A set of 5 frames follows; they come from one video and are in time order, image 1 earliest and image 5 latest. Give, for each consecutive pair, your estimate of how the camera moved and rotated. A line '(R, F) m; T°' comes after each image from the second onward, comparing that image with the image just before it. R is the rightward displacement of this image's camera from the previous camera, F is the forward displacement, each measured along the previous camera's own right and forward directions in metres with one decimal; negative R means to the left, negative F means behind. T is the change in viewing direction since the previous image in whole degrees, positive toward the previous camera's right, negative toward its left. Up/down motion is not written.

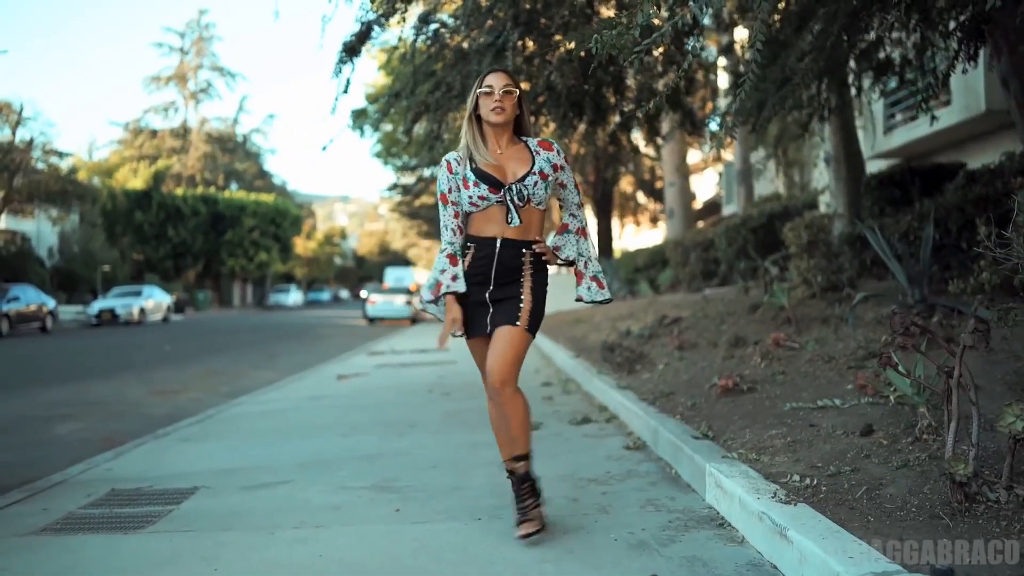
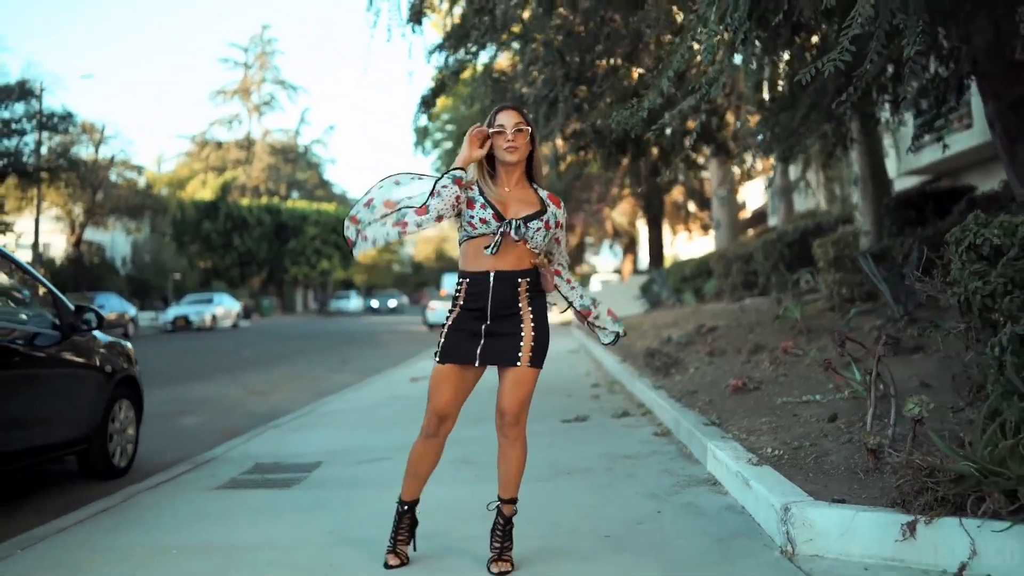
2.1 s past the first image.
(0.0, -1.5) m; -3°
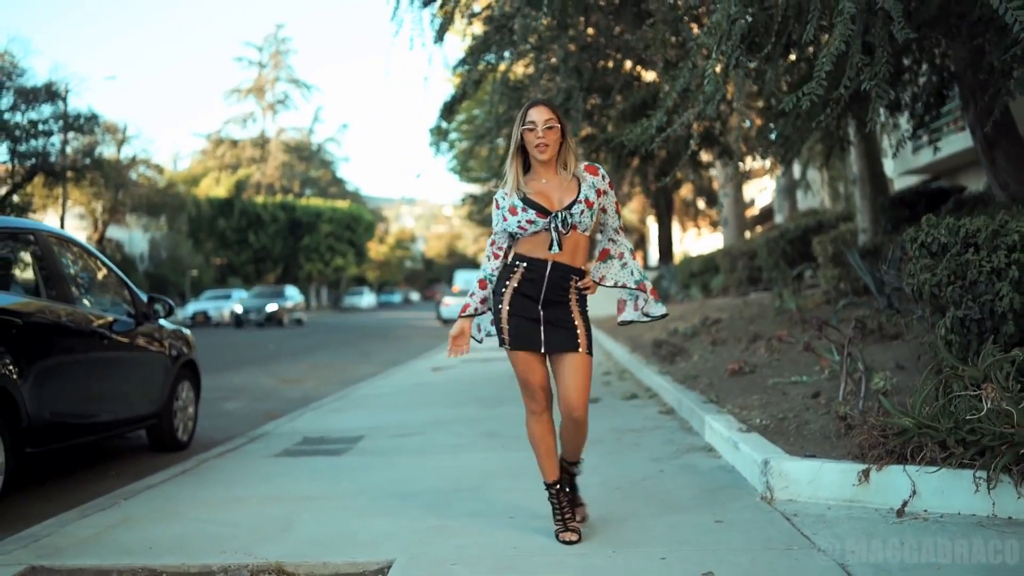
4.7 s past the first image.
(-0.1, -0.8) m; -1°
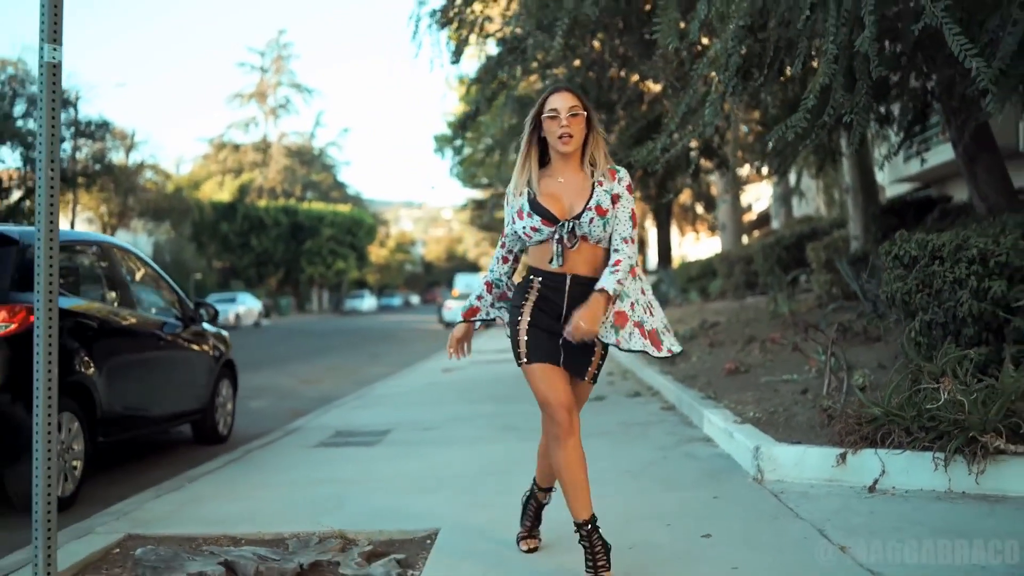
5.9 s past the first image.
(-0.1, -0.7) m; 0°
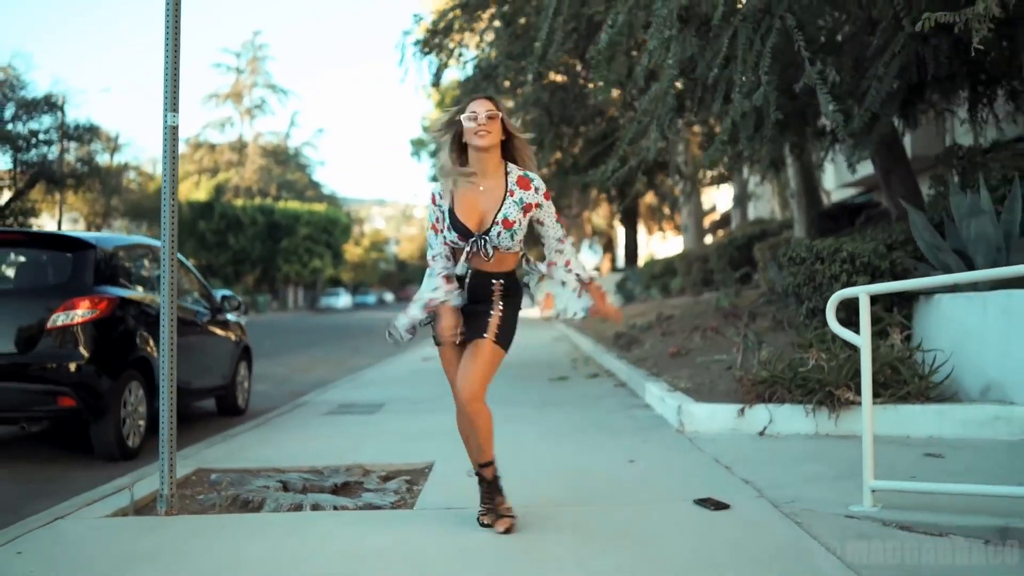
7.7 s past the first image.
(0.0, -1.6) m; +2°
